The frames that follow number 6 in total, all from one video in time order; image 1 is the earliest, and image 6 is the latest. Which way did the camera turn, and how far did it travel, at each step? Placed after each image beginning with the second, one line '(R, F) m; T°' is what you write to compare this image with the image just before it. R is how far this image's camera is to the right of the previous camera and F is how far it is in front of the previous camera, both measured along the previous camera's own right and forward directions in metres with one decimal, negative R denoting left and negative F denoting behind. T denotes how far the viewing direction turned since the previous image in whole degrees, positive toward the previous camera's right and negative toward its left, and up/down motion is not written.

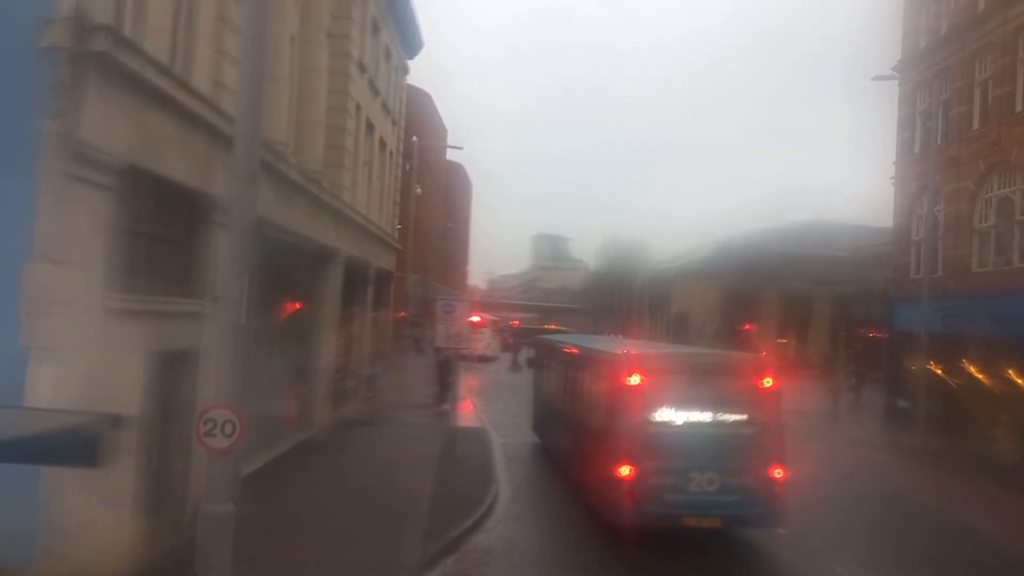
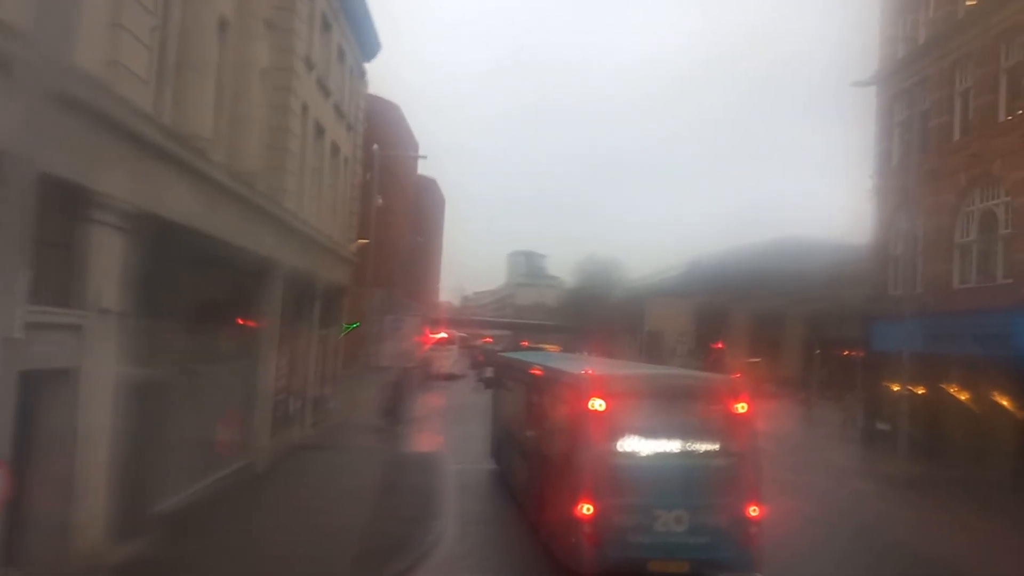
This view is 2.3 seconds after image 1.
(+0.4, +1.2) m; +2°
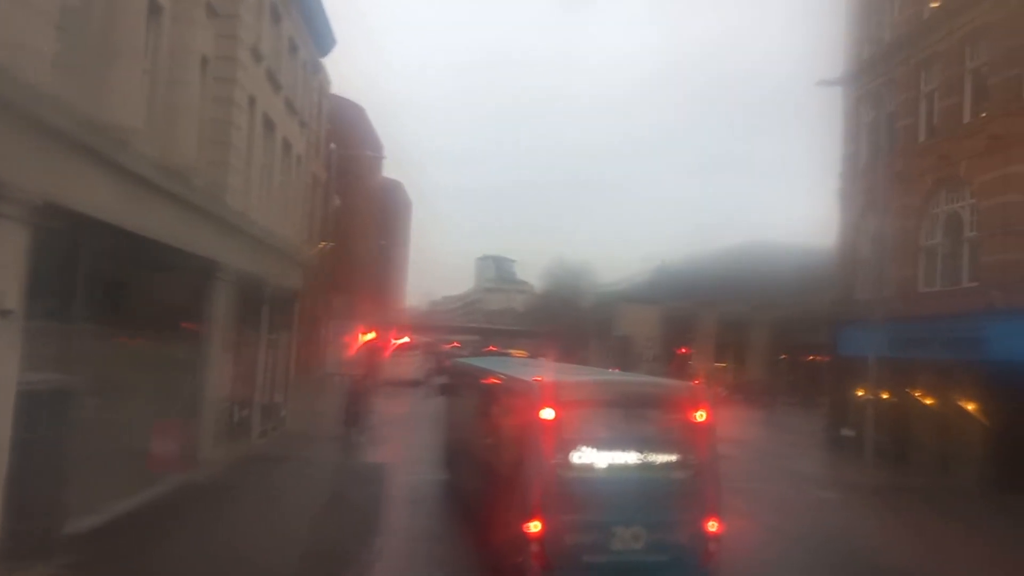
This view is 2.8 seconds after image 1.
(+0.3, +0.6) m; +2°
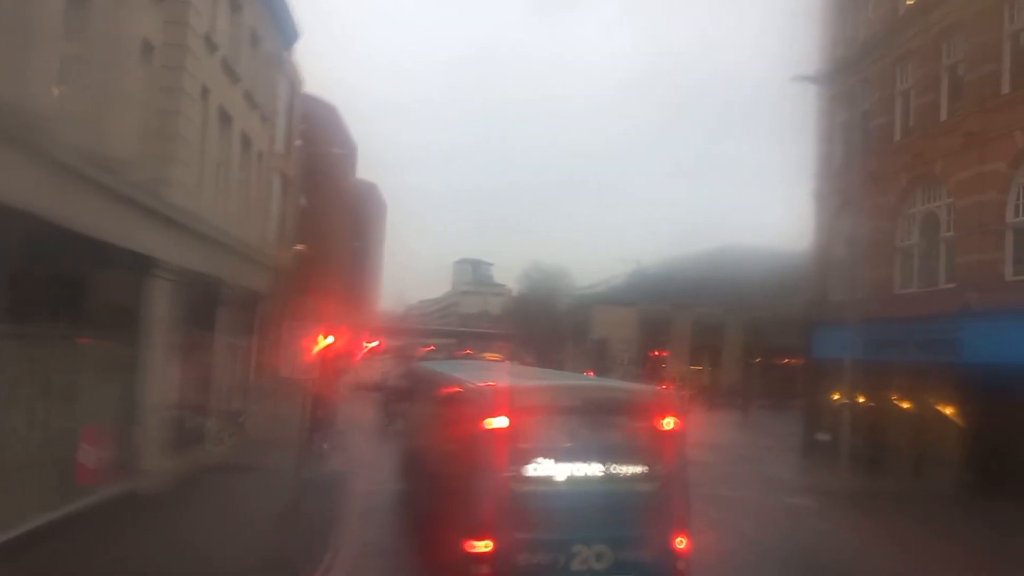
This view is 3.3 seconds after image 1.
(+0.2, +0.6) m; +2°
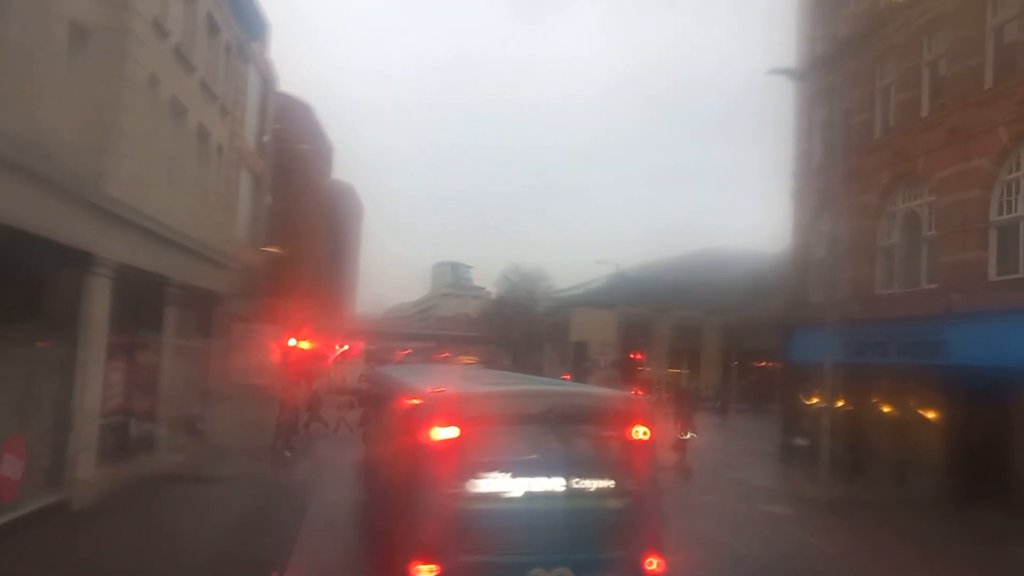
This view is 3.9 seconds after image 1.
(+0.2, +0.7) m; +1°
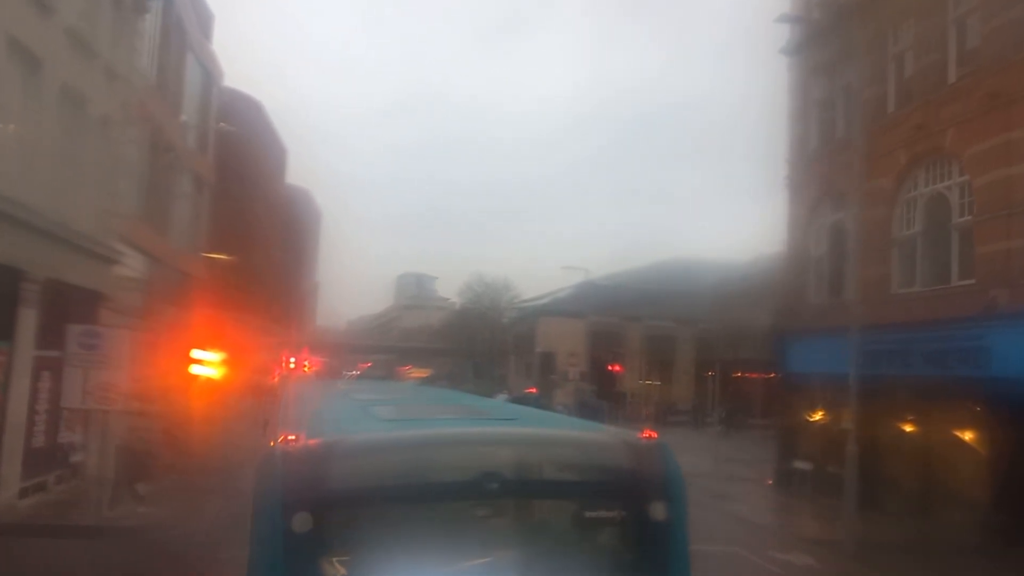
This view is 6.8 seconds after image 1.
(+0.2, +3.1) m; +2°
